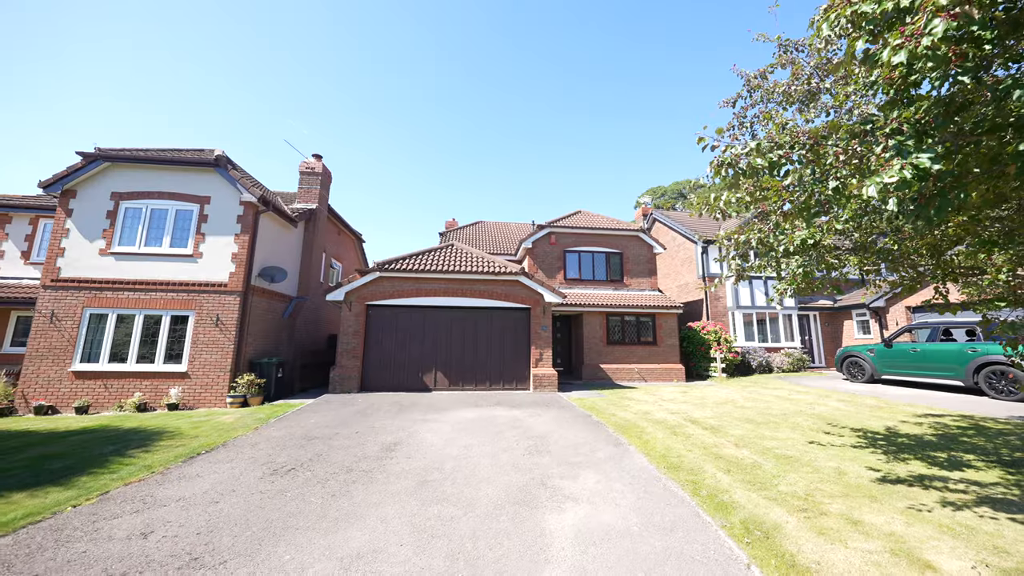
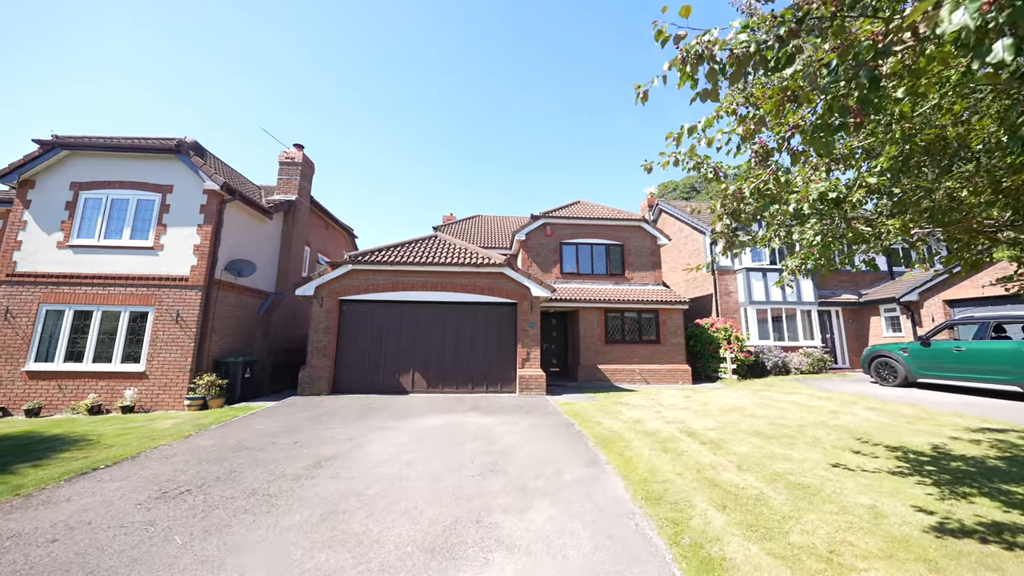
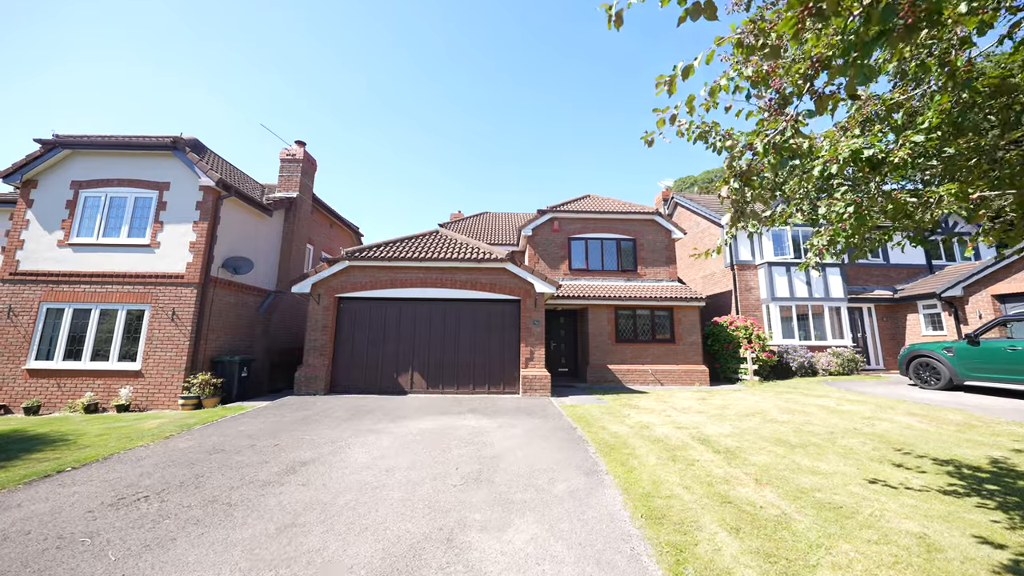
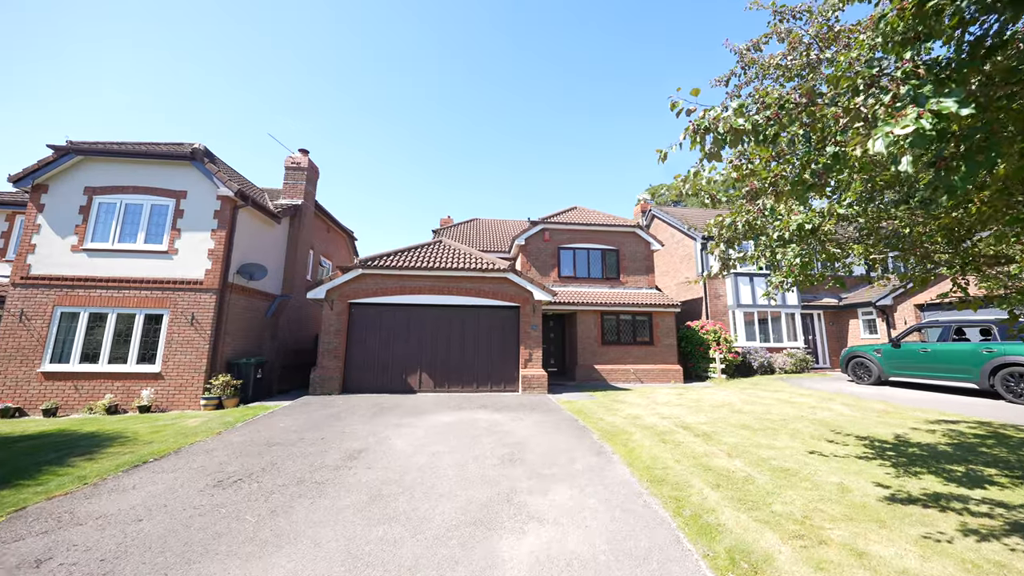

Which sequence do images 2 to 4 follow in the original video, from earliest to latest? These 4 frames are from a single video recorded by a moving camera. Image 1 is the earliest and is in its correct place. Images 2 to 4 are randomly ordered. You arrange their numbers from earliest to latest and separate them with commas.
4, 2, 3
